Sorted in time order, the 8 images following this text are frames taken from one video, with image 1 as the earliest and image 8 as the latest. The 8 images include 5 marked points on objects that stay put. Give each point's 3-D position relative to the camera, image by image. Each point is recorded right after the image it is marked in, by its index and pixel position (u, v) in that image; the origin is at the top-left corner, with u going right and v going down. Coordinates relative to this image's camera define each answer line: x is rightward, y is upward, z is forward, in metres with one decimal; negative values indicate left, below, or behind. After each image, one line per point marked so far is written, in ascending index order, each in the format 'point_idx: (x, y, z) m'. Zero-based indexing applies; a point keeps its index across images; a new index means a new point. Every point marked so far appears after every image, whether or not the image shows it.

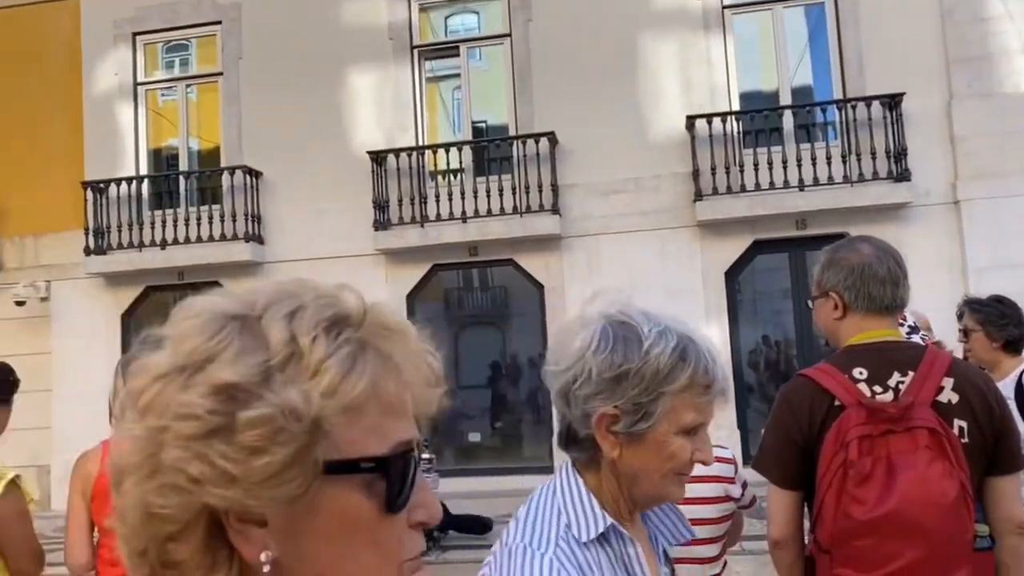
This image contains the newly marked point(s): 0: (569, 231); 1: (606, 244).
0: (+0.8, +0.8, +11.6) m
1: (+1.2, +0.6, +11.5) m
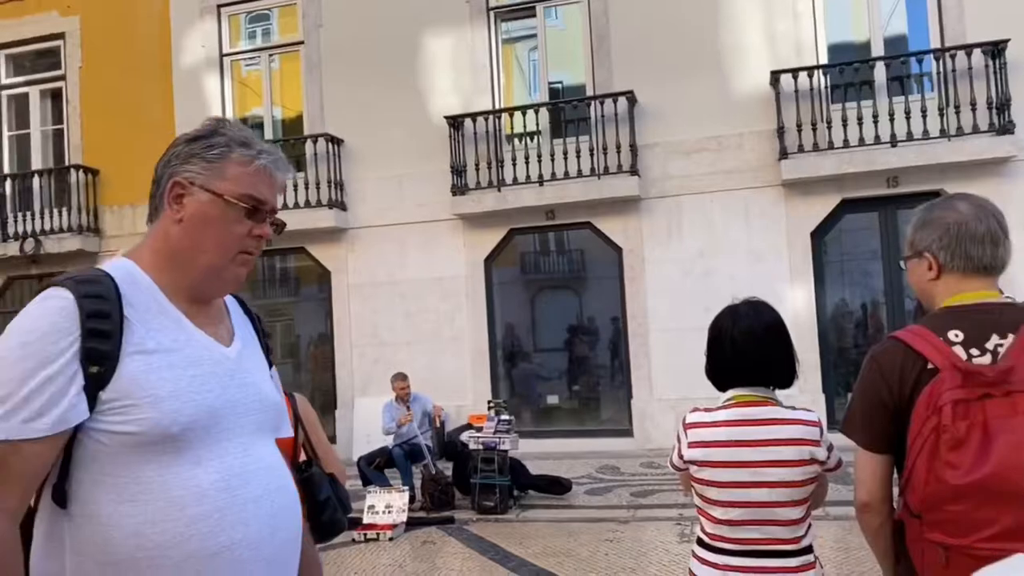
0: (+1.8, +1.3, +11.4) m
1: (+2.3, +1.1, +11.3) m
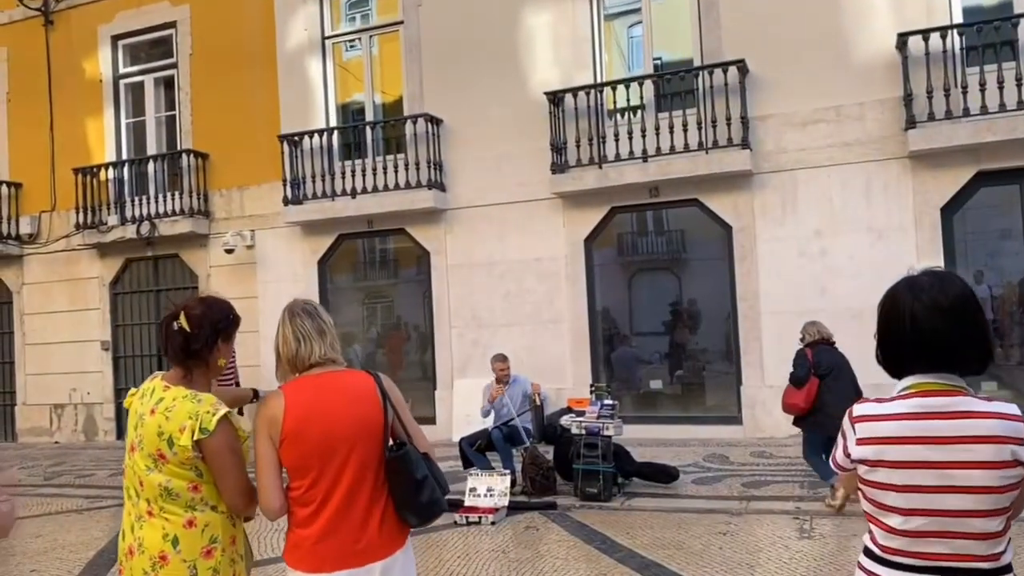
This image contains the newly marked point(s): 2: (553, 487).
0: (+3.1, +1.5, +10.9) m
1: (+3.5, +1.3, +10.7) m
2: (+0.4, -2.0, +8.7) m
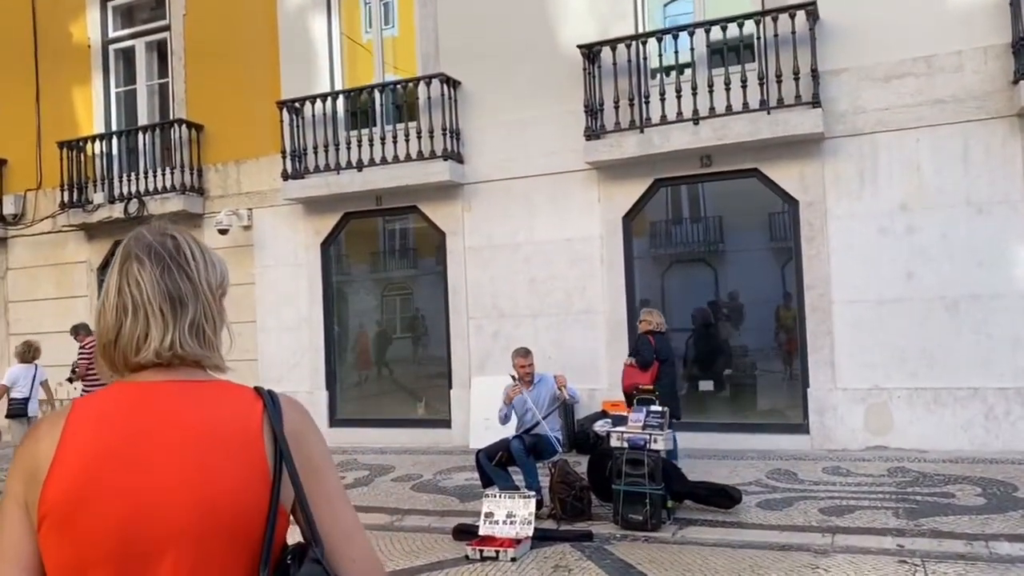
0: (+3.4, +1.7, +9.2) m
1: (+3.8, +1.5, +9.0) m
2: (+0.6, -1.8, +7.1) m
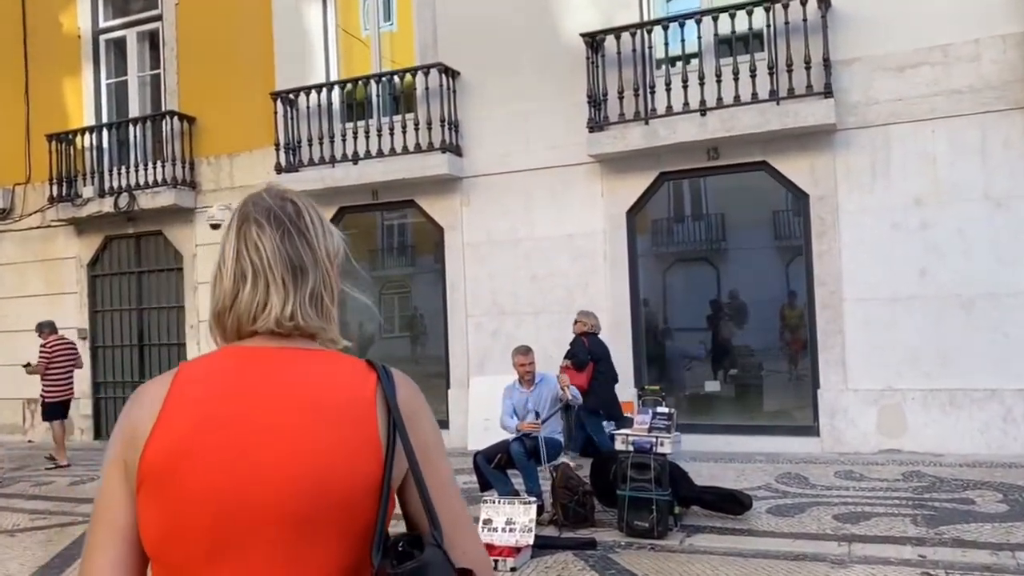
0: (+3.4, +1.7, +8.9) m
1: (+3.8, +1.5, +8.7) m
2: (+0.6, -1.8, +6.8) m
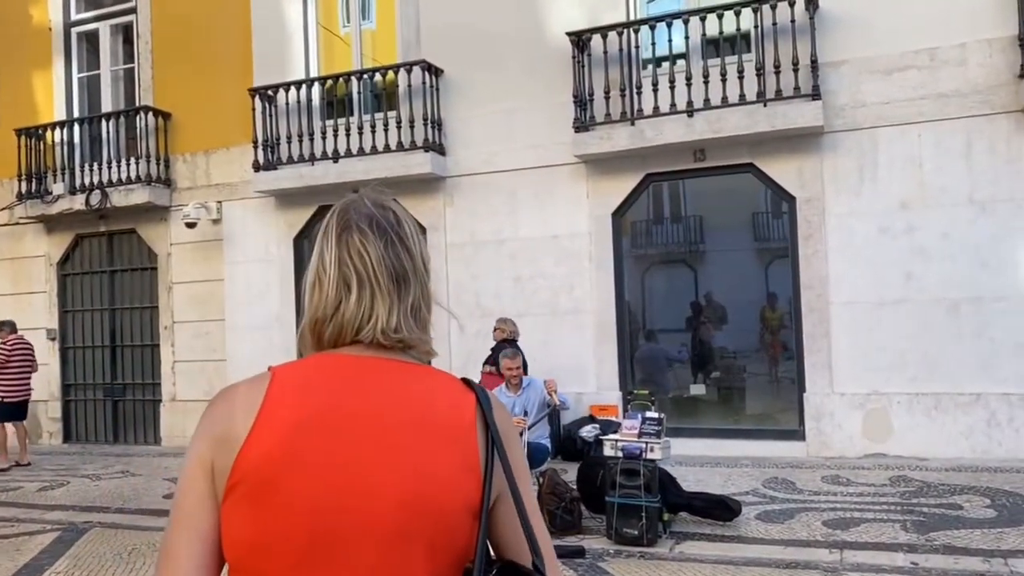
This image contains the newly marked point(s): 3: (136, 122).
0: (+3.2, +1.7, +8.8) m
1: (+3.7, +1.5, +8.7) m
2: (+0.5, -1.8, +6.7) m
3: (-5.3, +2.3, +12.4) m
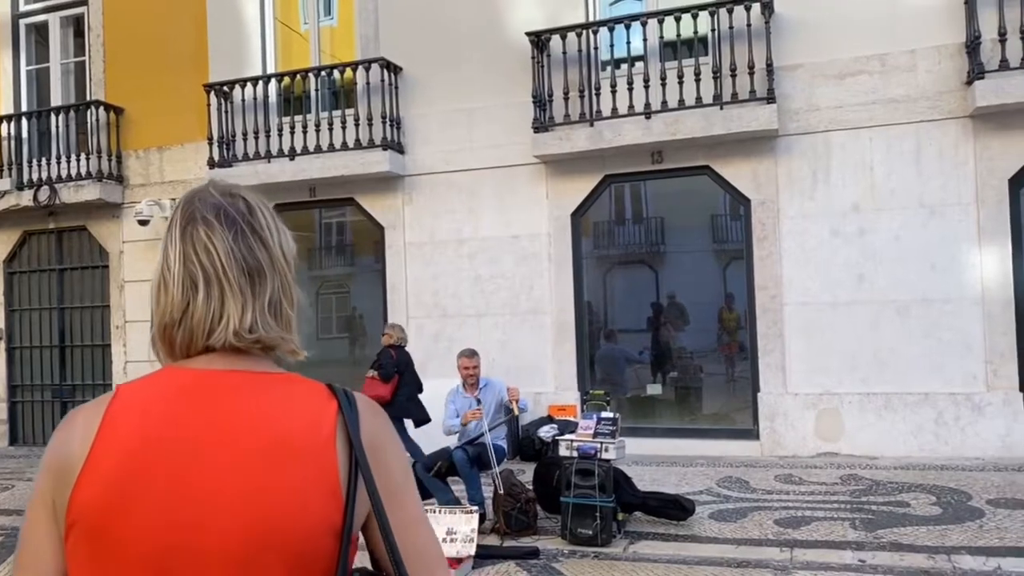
0: (+2.8, +1.6, +8.9) m
1: (+3.3, +1.4, +8.8) m
2: (+0.2, -1.8, +6.7) m
3: (-5.9, +2.4, +12.1) m
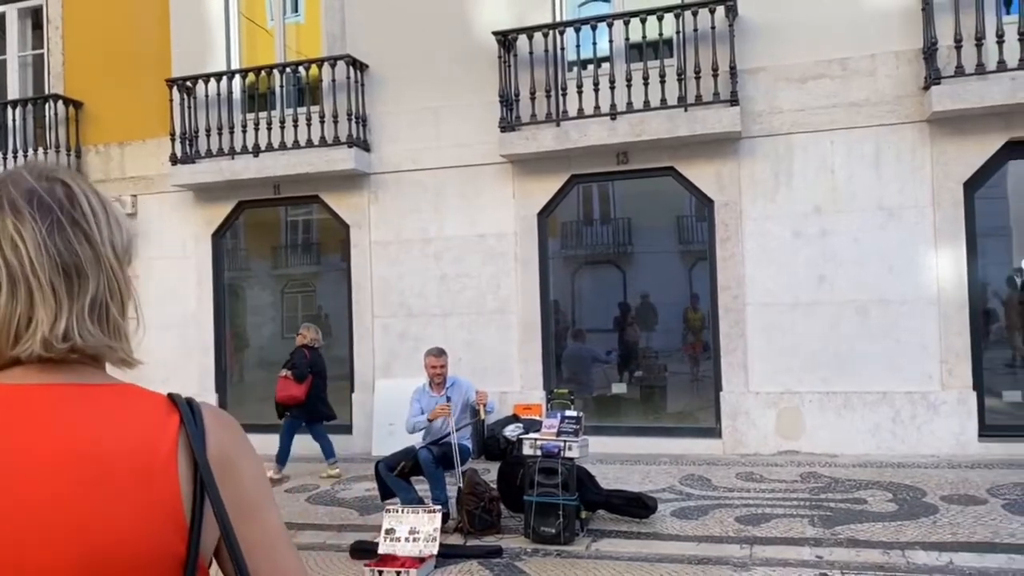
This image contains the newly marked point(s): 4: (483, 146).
0: (+2.4, +1.6, +9.1) m
1: (+2.9, +1.4, +8.9) m
2: (-0.1, -1.8, +6.7) m
3: (-6.3, +2.4, +11.9) m
4: (-0.3, +1.6, +9.9) m
